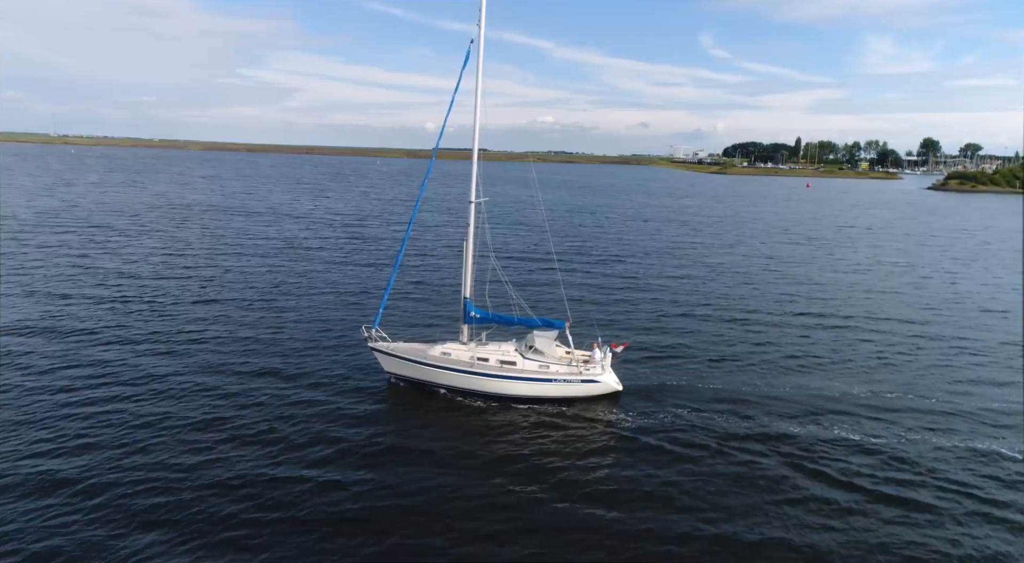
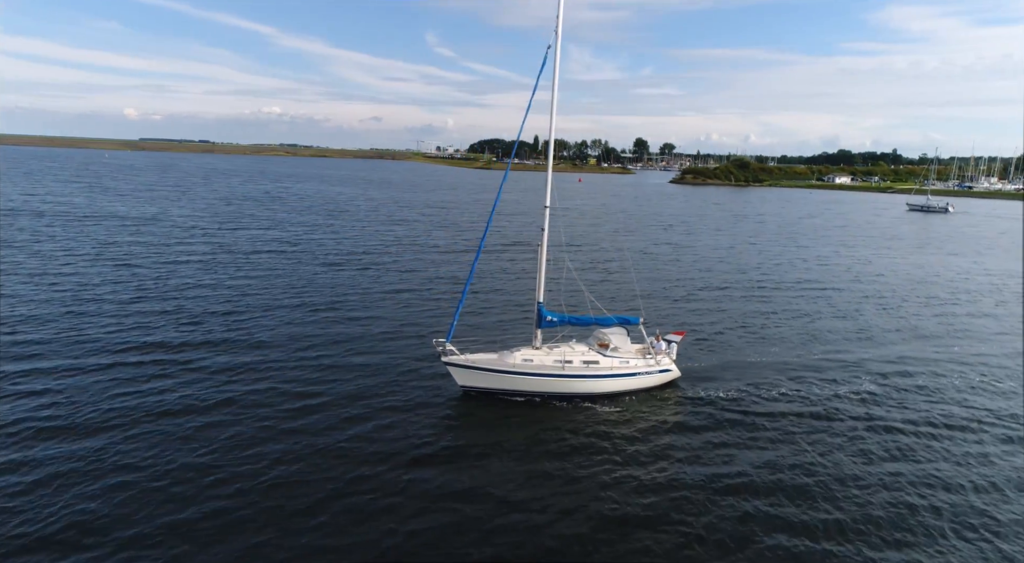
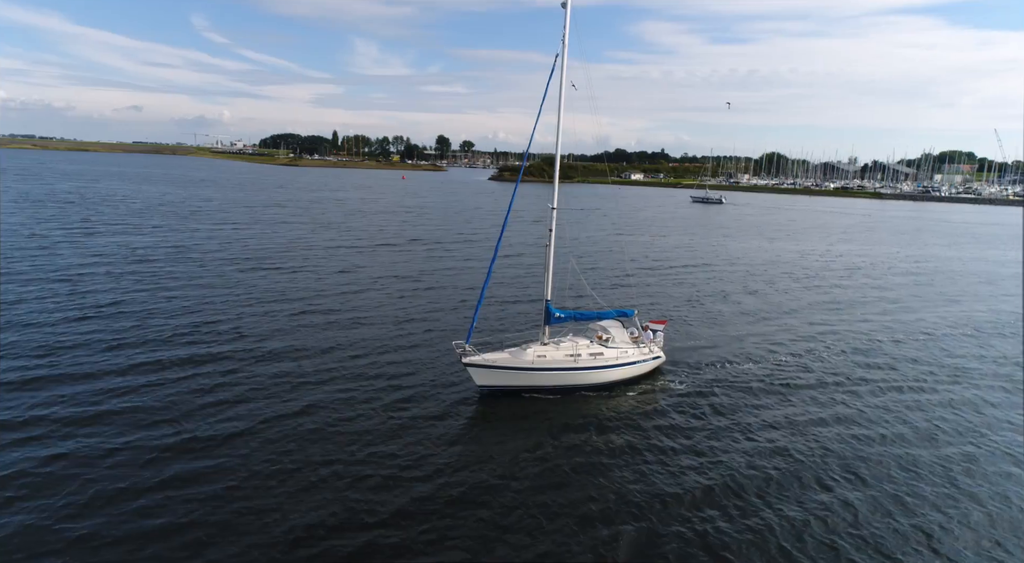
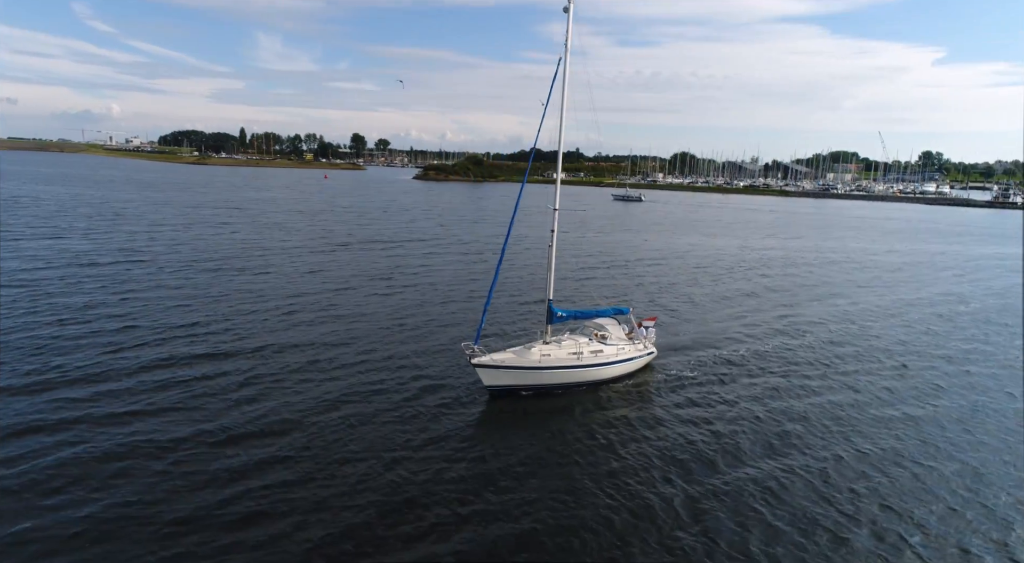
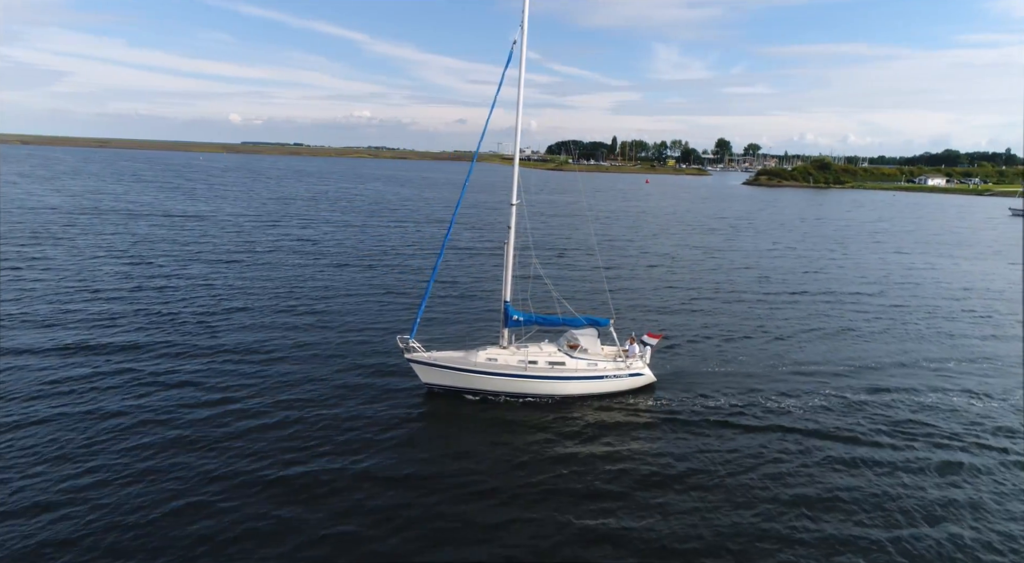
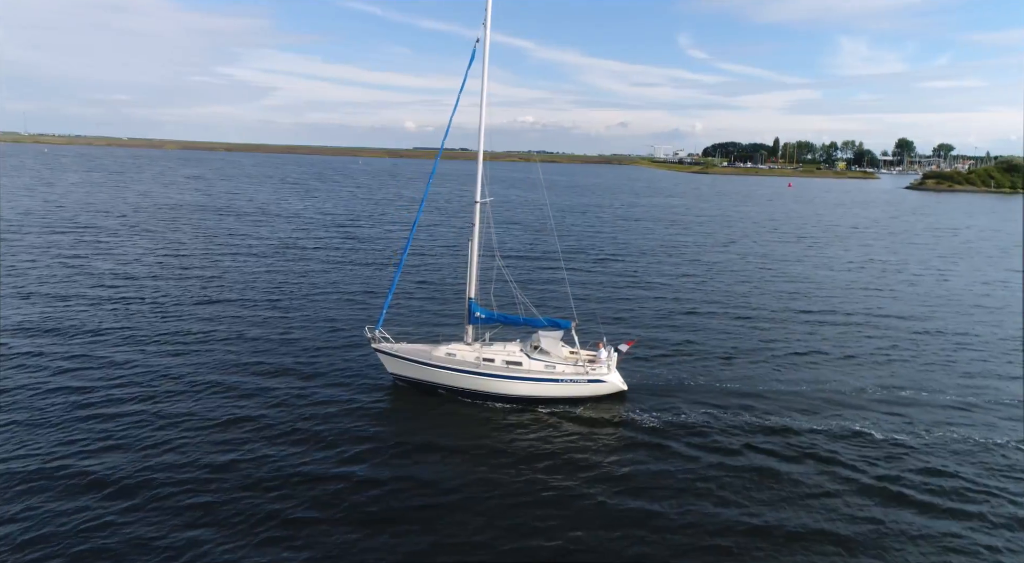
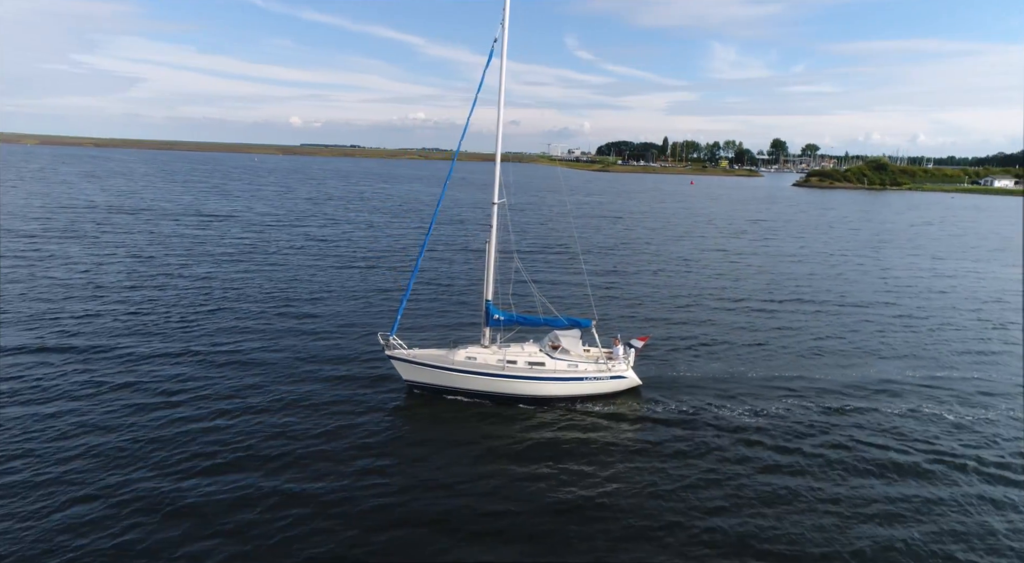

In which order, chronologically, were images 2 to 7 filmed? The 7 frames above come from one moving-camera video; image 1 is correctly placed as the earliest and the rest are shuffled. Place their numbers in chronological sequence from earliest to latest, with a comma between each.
6, 7, 5, 2, 3, 4
